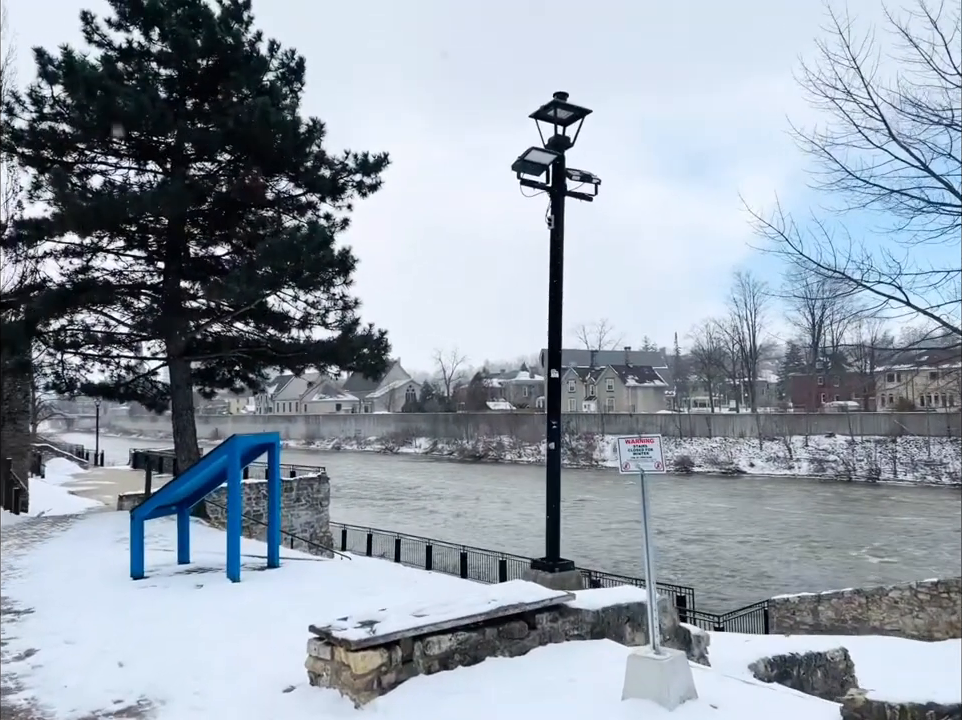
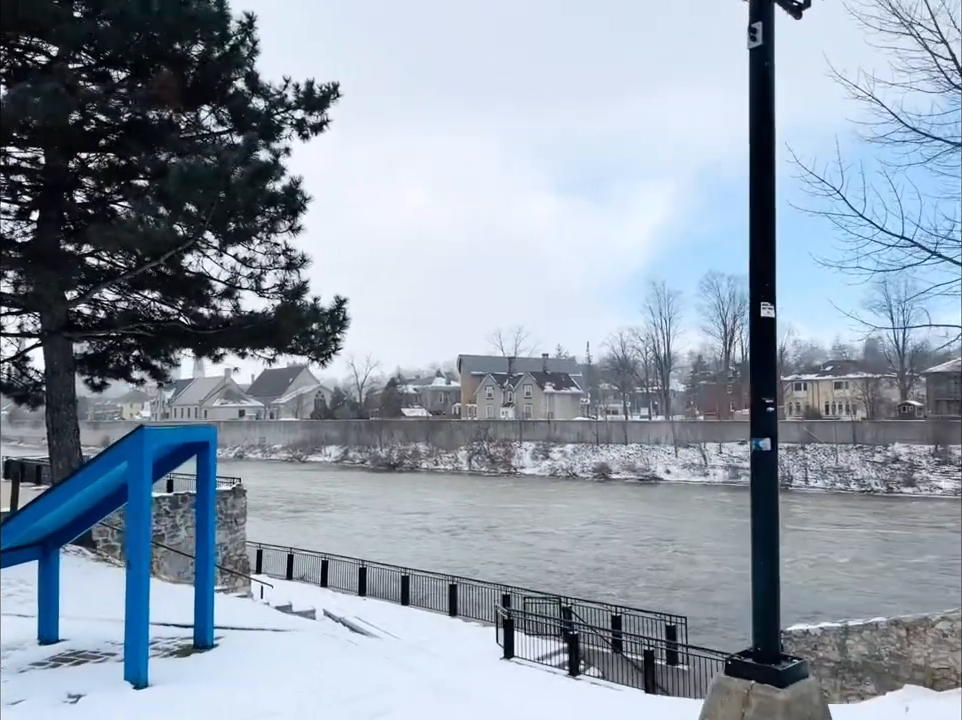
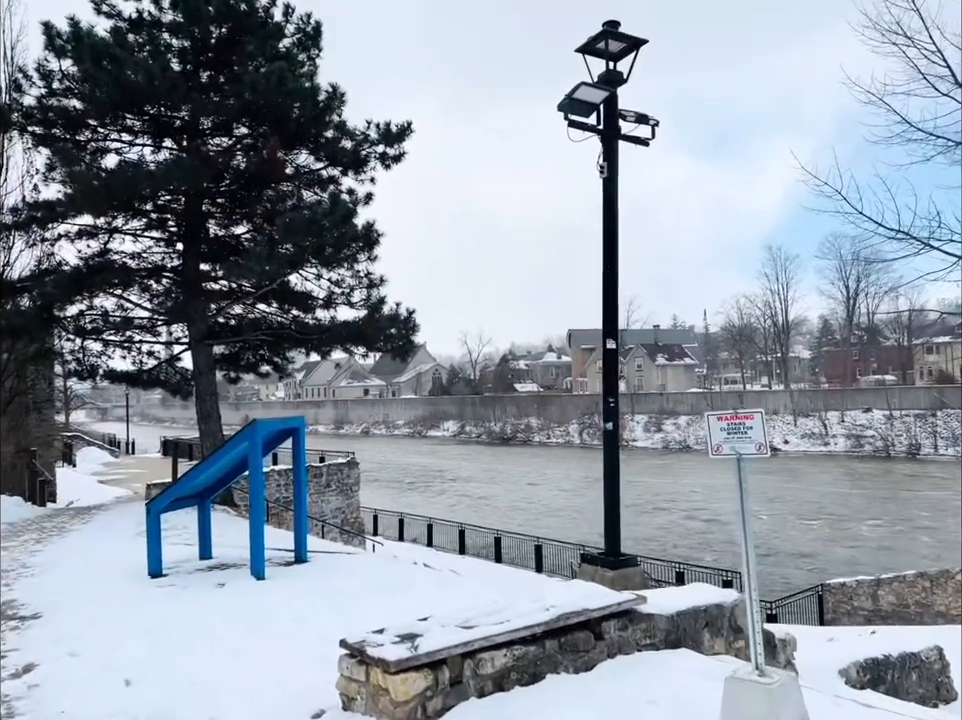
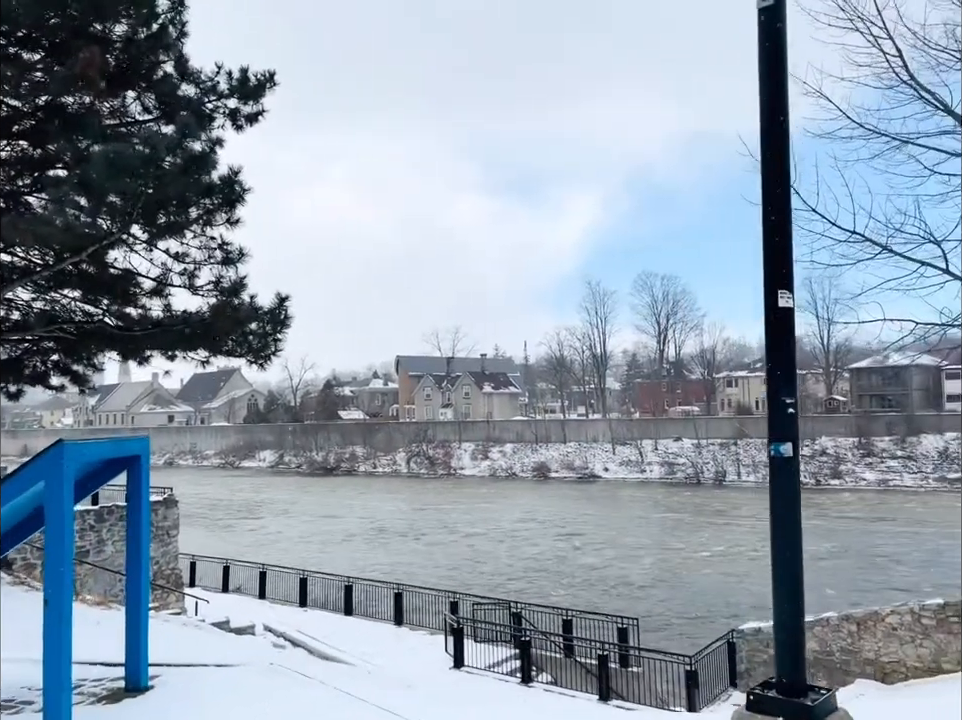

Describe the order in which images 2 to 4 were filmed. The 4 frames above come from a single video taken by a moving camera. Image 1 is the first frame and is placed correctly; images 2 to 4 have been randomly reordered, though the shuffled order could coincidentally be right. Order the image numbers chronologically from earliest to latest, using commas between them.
3, 2, 4
